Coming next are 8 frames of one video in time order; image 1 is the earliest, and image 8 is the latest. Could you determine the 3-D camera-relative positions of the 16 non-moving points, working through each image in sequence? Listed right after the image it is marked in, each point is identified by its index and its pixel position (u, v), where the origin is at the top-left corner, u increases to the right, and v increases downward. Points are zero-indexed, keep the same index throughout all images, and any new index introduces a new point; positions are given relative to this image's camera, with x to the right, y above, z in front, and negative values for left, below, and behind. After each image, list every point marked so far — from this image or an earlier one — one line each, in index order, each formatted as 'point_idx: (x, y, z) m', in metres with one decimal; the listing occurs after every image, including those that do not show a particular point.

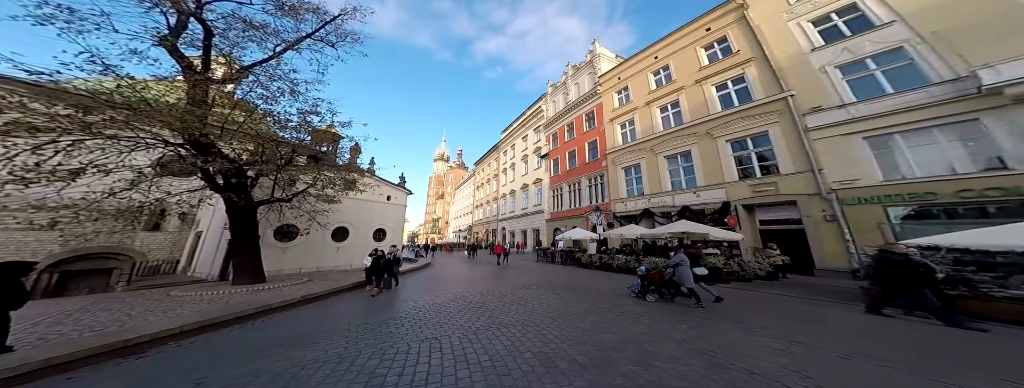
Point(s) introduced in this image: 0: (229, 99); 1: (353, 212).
0: (-7.3, +2.5, +6.1) m
1: (-8.1, -0.9, +12.6) m
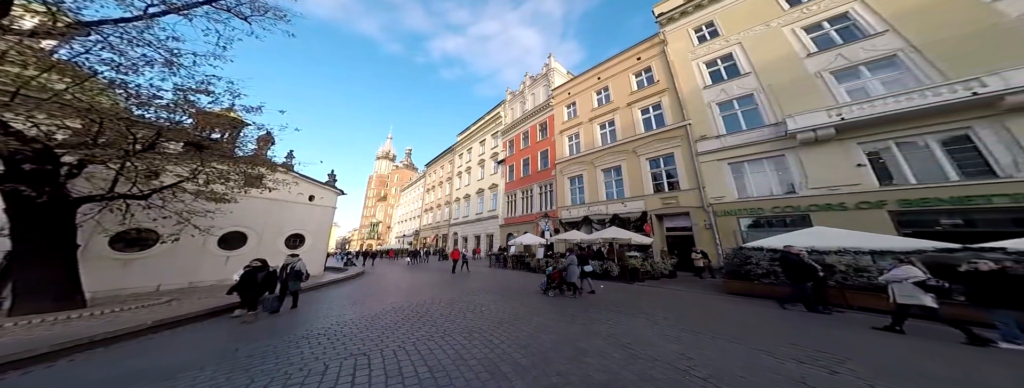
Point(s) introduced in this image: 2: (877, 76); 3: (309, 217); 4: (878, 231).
0: (-9.2, +2.6, +4.7) m
1: (-11.6, -0.8, +10.7) m
2: (+16.1, +5.2, +10.4) m
3: (-10.4, -1.2, +12.5) m
4: (+14.3, -1.4, +9.4) m
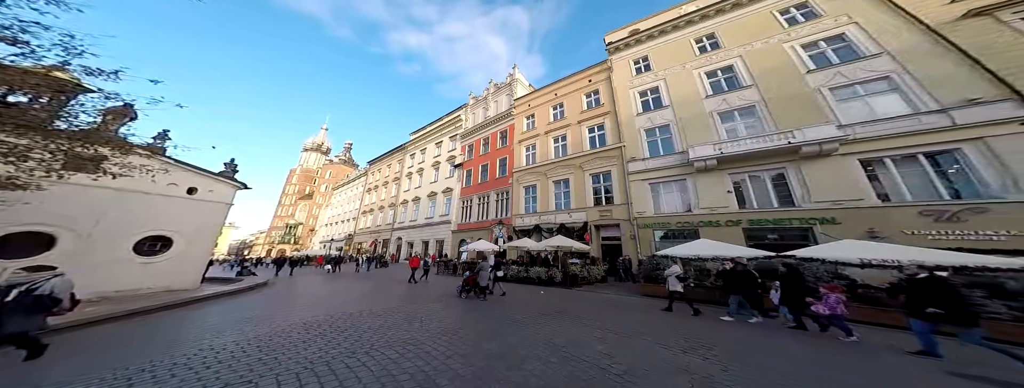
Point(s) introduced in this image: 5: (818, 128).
0: (-10.6, +3.1, +2.6) m
1: (-14.3, -0.4, +7.9) m
2: (+13.1, +4.1, +13.5) m
3: (-13.6, -0.9, +9.9) m
4: (+11.2, -2.4, +11.9) m
5: (+13.8, +3.0, +11.2) m
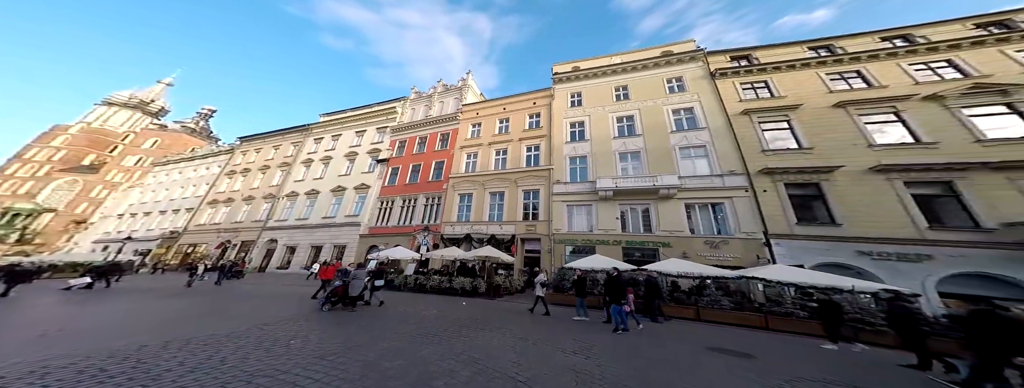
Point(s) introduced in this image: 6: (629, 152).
0: (-10.9, +4.2, -0.1) m
1: (-16.3, +1.0, +3.7) m
2: (+8.6, +2.2, +17.2) m
3: (-16.2, +0.4, +5.8) m
4: (+6.6, -4.0, +14.8) m
5: (+9.9, +1.1, +15.1) m
6: (+8.6, +3.1, +17.6) m
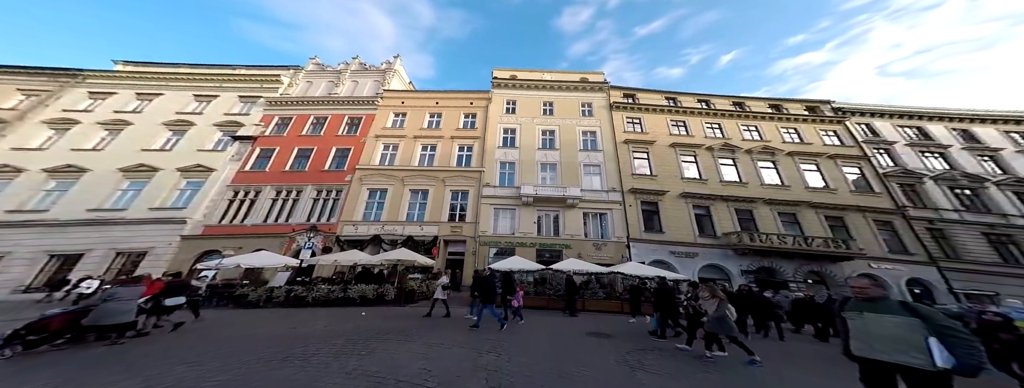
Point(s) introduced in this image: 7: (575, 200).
0: (-10.3, +4.8, -3.2) m
1: (-16.8, +2.0, -1.3) m
2: (+2.9, +1.7, +19.1) m
3: (-17.4, +1.4, +0.7) m
4: (+1.4, -4.4, +16.0) m
5: (+4.7, +0.5, +17.4) m
6: (+2.8, +2.5, +19.5) m
7: (+4.5, -0.4, +17.1) m
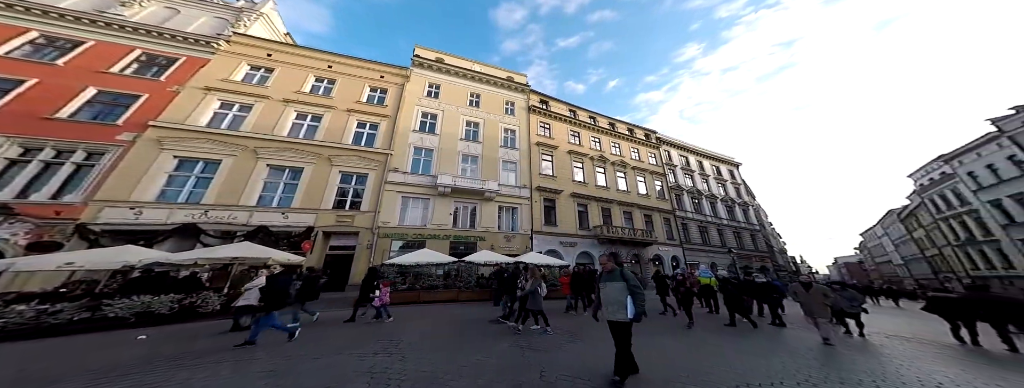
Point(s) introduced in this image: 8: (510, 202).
0: (-8.4, +5.3, -6.6) m
1: (-15.4, +2.9, -6.9) m
2: (-3.6, +2.3, +18.9) m
3: (-16.6, +2.4, -5.2) m
4: (-4.4, -3.8, +15.6) m
5: (-1.5, +0.9, +18.0) m
6: (-3.8, +3.2, +19.2) m
7: (-1.6, 0.0, +17.6) m
8: (-0.1, -0.6, +18.4) m
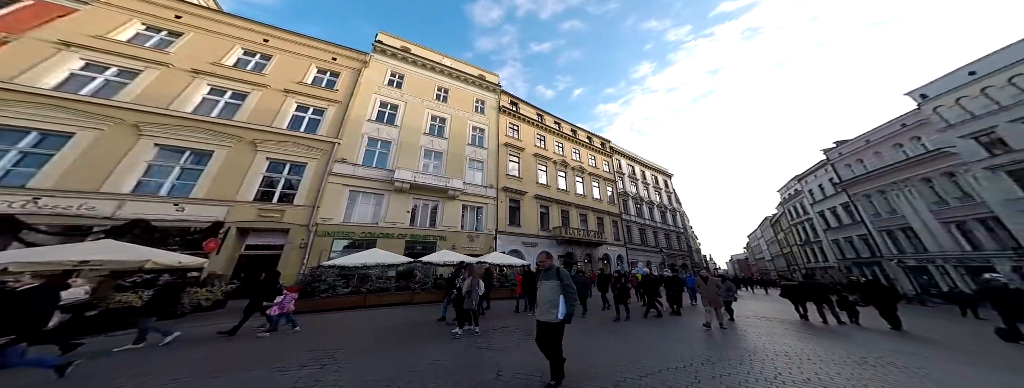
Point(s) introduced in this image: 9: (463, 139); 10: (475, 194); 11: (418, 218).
0: (-7.1, +5.6, -7.8) m
1: (-14.1, +3.5, -9.1) m
2: (-6.2, +2.5, +18.1) m
3: (-15.6, +3.1, -7.6) m
4: (-6.8, -3.6, +14.7) m
5: (-4.1, +1.0, +17.5) m
6: (-6.4, +3.4, +18.4) m
7: (-4.2, +0.2, +17.1) m
8: (-2.8, -0.5, +18.1) m
9: (-4.4, +4.6, +20.0) m
10: (-2.9, +0.1, +18.2) m
11: (-6.4, -1.5, +15.9) m
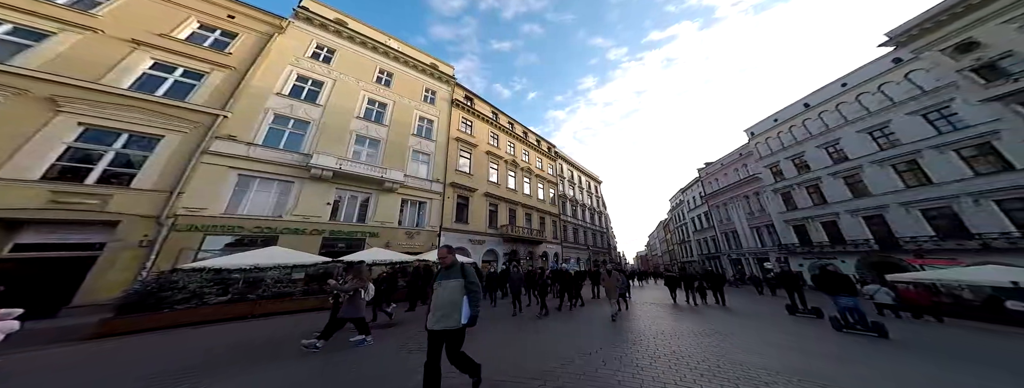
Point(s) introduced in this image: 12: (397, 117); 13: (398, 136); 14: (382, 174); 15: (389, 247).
0: (-4.8, +5.7, -8.9) m
1: (-11.4, +4.0, -11.8) m
2: (-10.1, +3.0, +16.5) m
3: (-13.2, +3.7, -10.7) m
4: (-10.2, -3.0, +13.1) m
5: (-7.9, +1.4, +16.4) m
6: (-10.3, +3.9, +16.8) m
7: (-7.9, +0.6, +16.0) m
8: (-6.9, -0.2, +17.4) m
9: (-8.7, +5.1, +18.8) m
10: (-7.0, +0.4, +17.4) m
11: (-10.0, -1.1, +14.4) m
12: (-9.5, +6.0, +18.7) m
13: (-8.9, +4.4, +18.2) m
14: (-8.5, +1.2, +15.8) m
15: (-7.6, -3.3, +15.1) m
